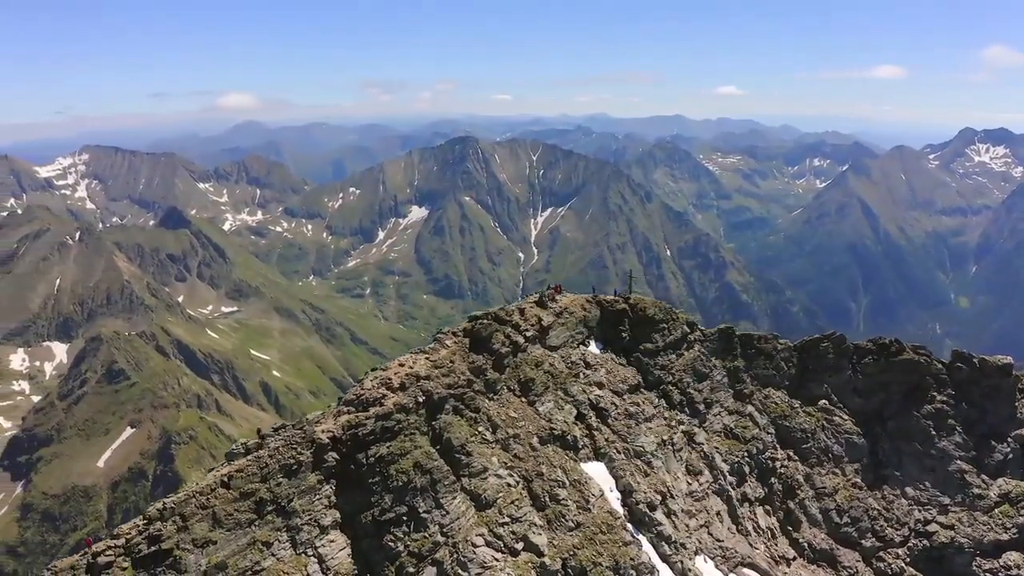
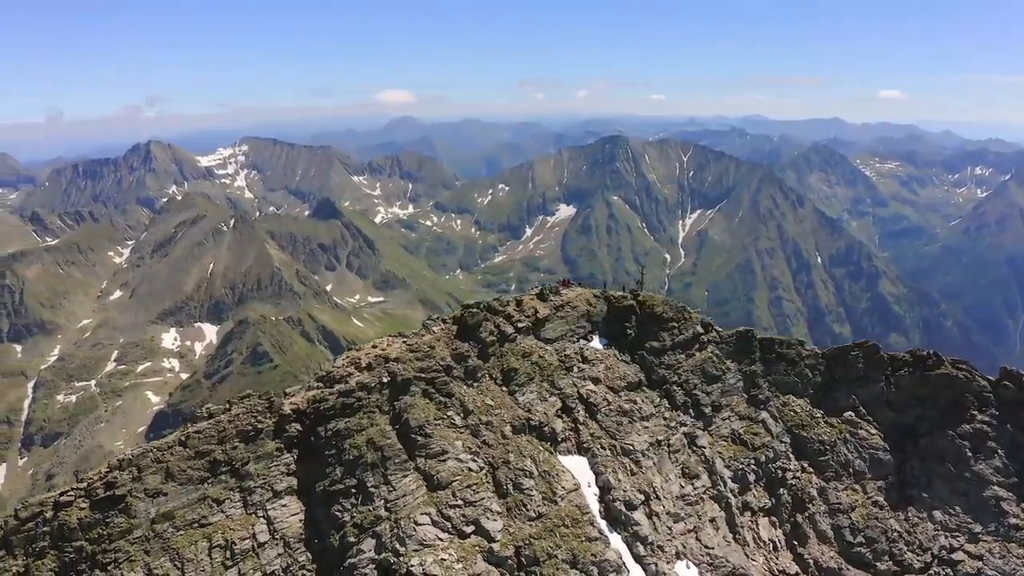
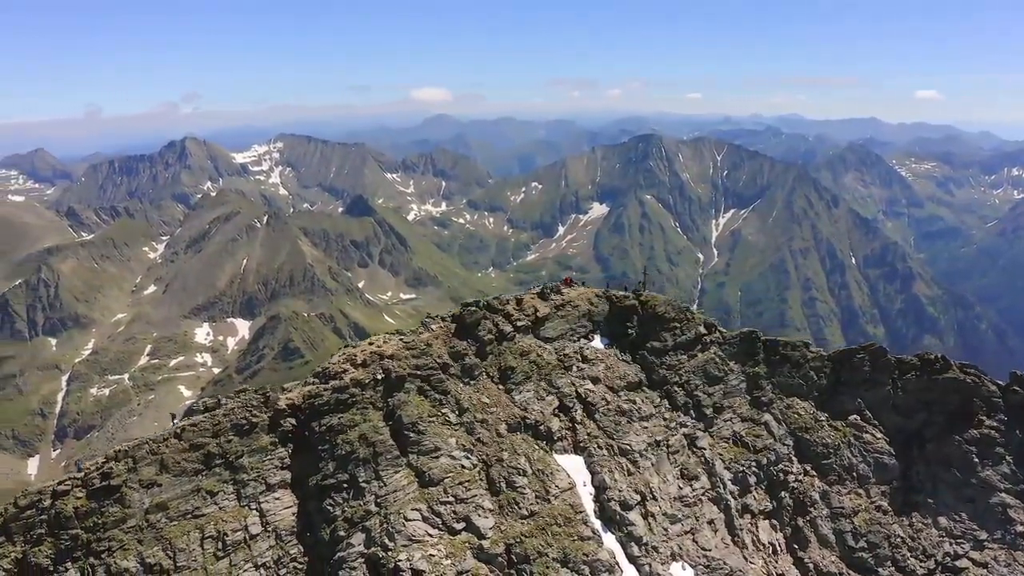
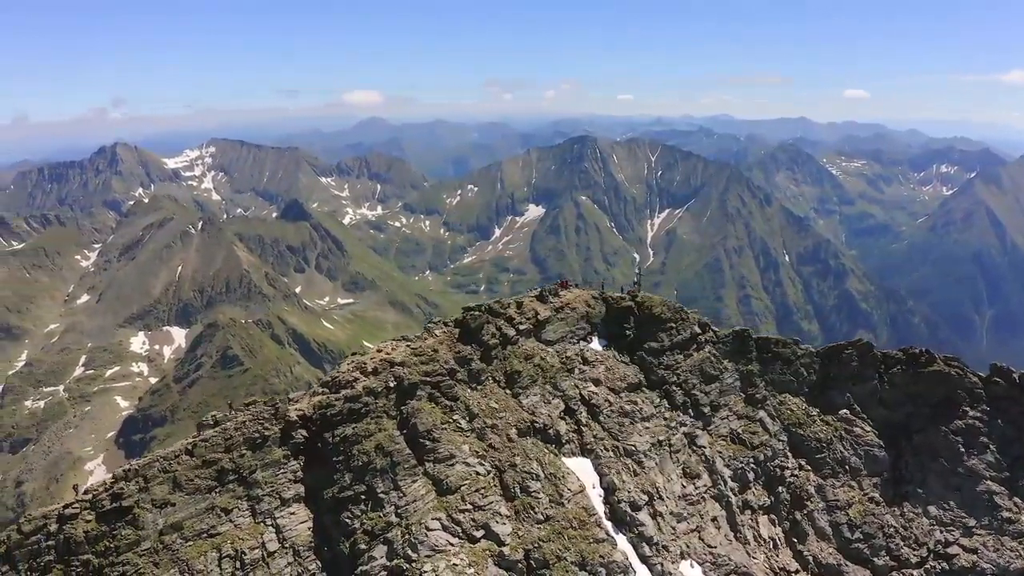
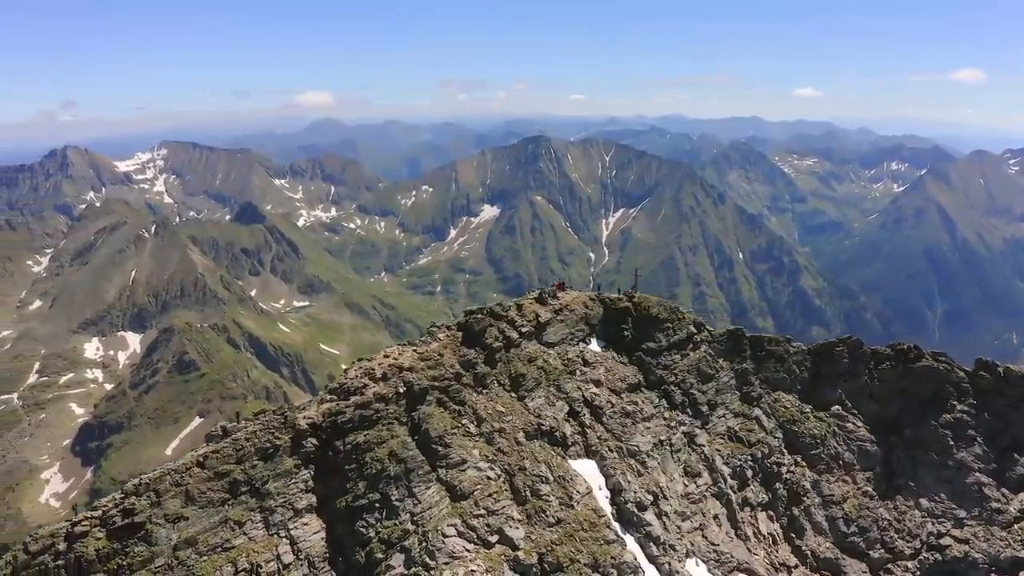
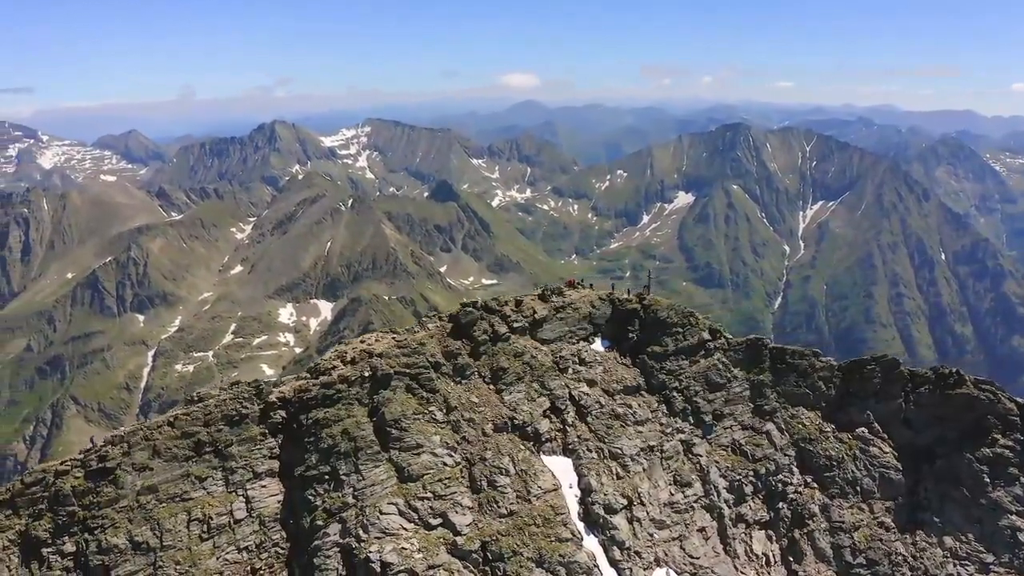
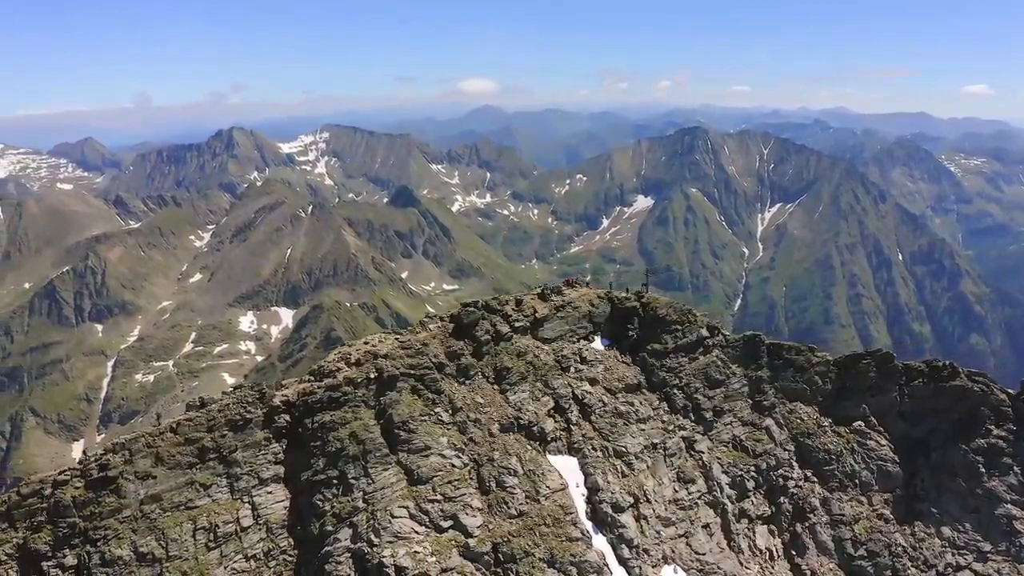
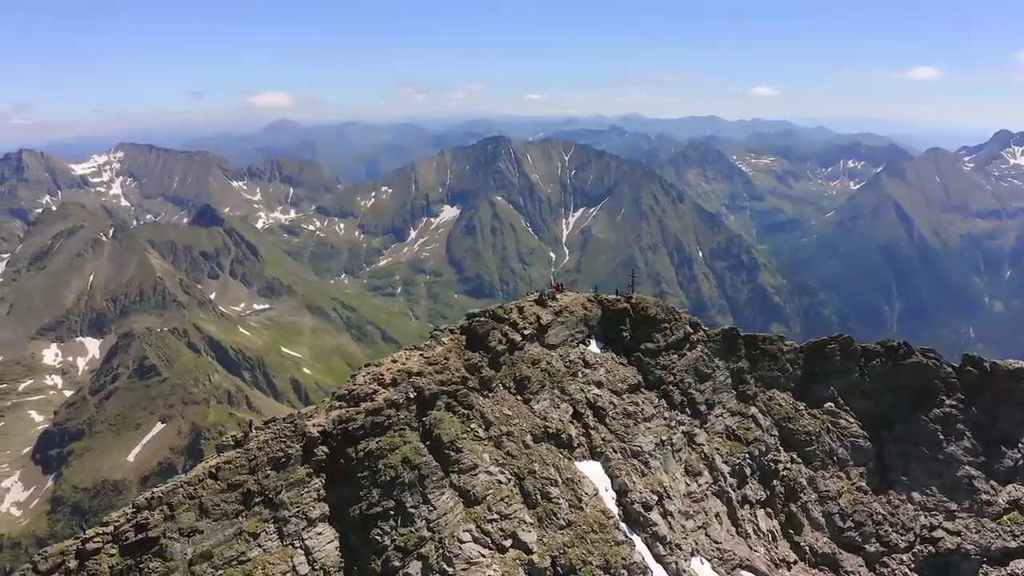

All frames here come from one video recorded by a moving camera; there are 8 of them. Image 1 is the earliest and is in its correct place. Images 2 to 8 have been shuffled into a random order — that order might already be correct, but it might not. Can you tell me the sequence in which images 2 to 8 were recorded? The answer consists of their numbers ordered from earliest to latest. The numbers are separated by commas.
8, 5, 4, 2, 3, 7, 6
